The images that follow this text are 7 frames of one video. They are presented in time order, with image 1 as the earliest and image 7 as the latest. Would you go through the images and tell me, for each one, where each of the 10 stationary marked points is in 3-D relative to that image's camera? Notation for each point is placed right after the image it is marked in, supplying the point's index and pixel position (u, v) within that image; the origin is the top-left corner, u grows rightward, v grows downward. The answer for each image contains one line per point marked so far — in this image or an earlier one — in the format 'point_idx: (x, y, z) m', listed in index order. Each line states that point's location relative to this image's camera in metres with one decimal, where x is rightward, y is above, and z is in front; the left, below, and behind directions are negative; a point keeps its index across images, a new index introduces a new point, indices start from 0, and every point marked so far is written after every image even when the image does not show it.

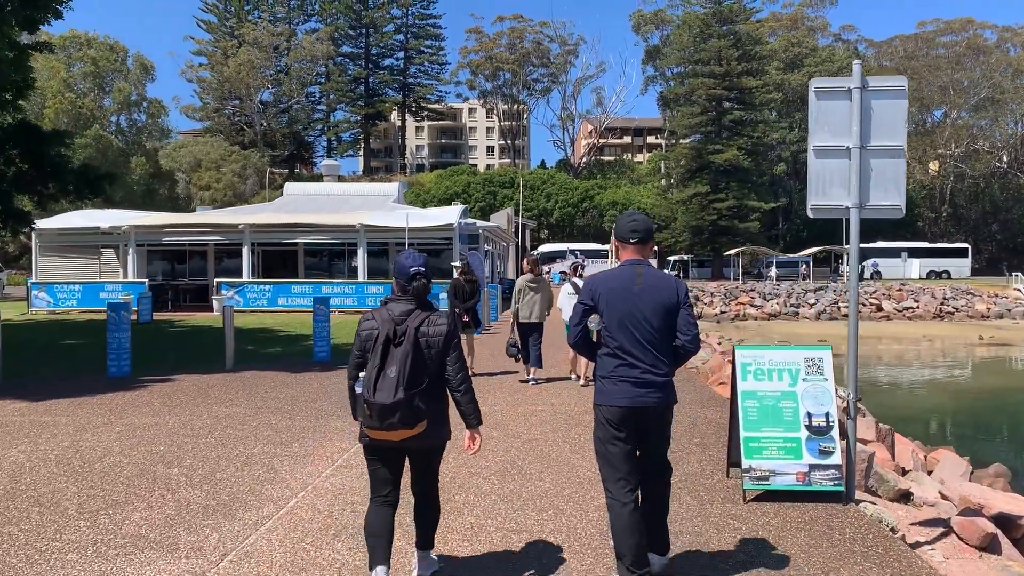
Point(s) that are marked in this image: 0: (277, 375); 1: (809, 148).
0: (-3.1, -1.1, +10.6) m
1: (+1.8, +0.9, +5.0) m
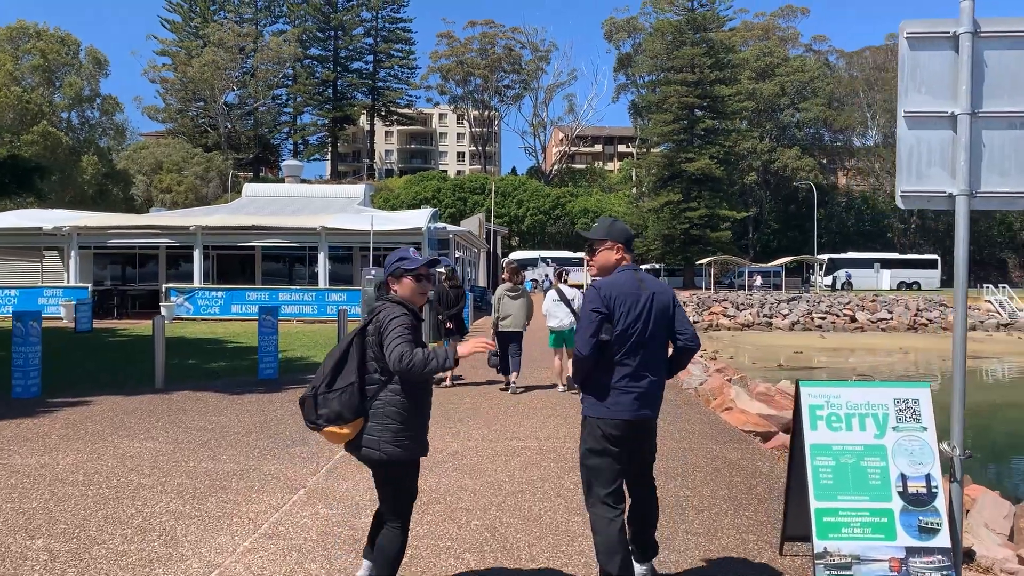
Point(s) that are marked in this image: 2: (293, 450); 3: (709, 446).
0: (-3.4, -1.2, +9.1) m
1: (+1.8, +0.8, +3.7) m
2: (-1.8, -1.3, +6.5) m
3: (+1.6, -1.3, +6.5) m
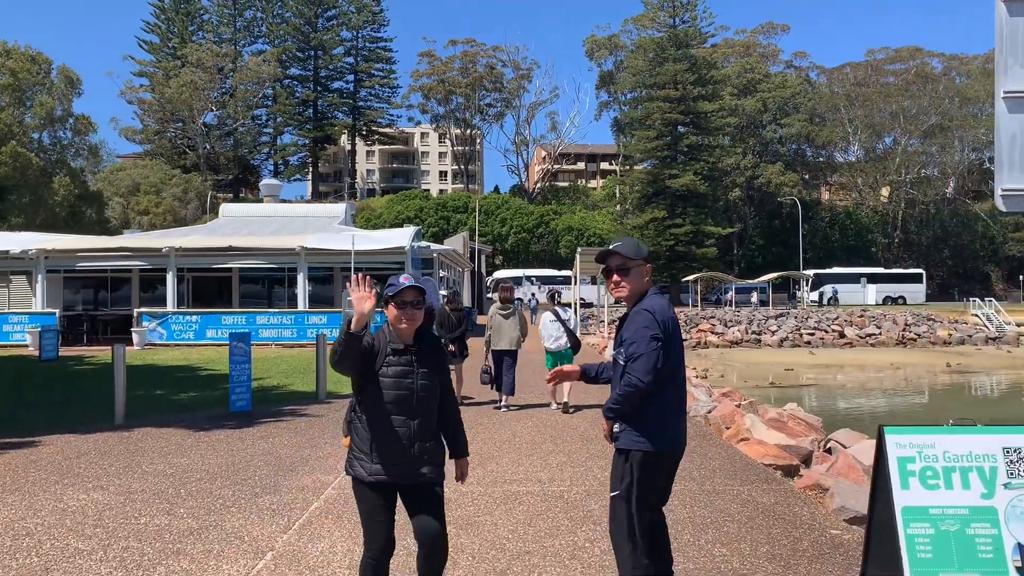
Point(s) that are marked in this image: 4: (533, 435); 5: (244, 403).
0: (-3.4, -1.5, +8.3) m
1: (+1.8, +0.7, +3.0) m
2: (-1.8, -1.5, +5.7) m
3: (+1.6, -1.4, +5.8) m
4: (+0.2, -1.5, +8.1) m
5: (-3.3, -1.4, +10.0) m
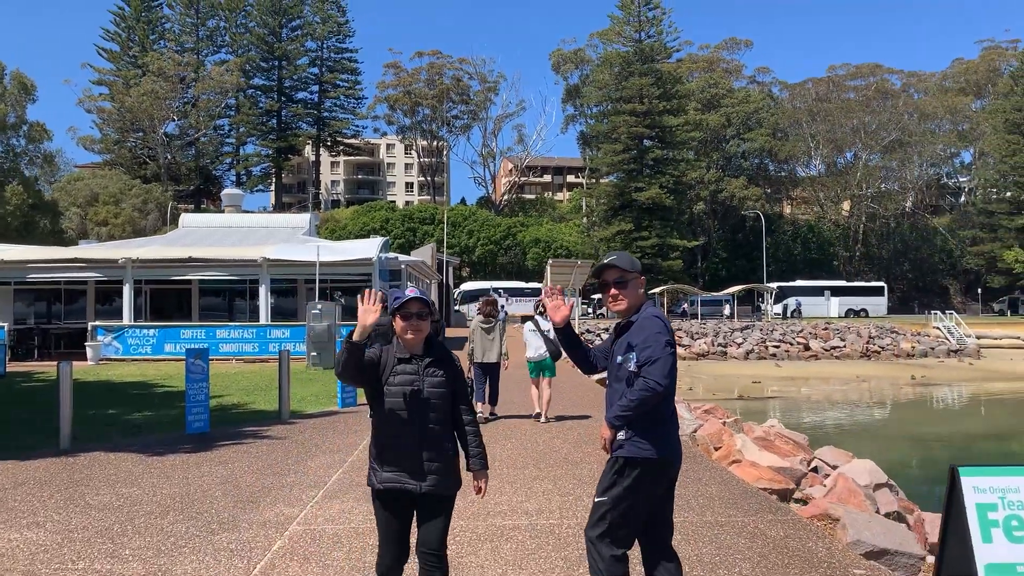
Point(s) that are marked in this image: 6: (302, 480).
0: (-3.6, -1.6, +7.6) m
1: (+1.8, +0.7, +2.6) m
2: (-1.9, -1.6, +5.1) m
3: (+1.5, -1.5, +5.3) m
4: (0.0, -1.6, +7.6) m
5: (-3.6, -1.6, +9.4) m
6: (-1.7, -1.6, +6.8) m
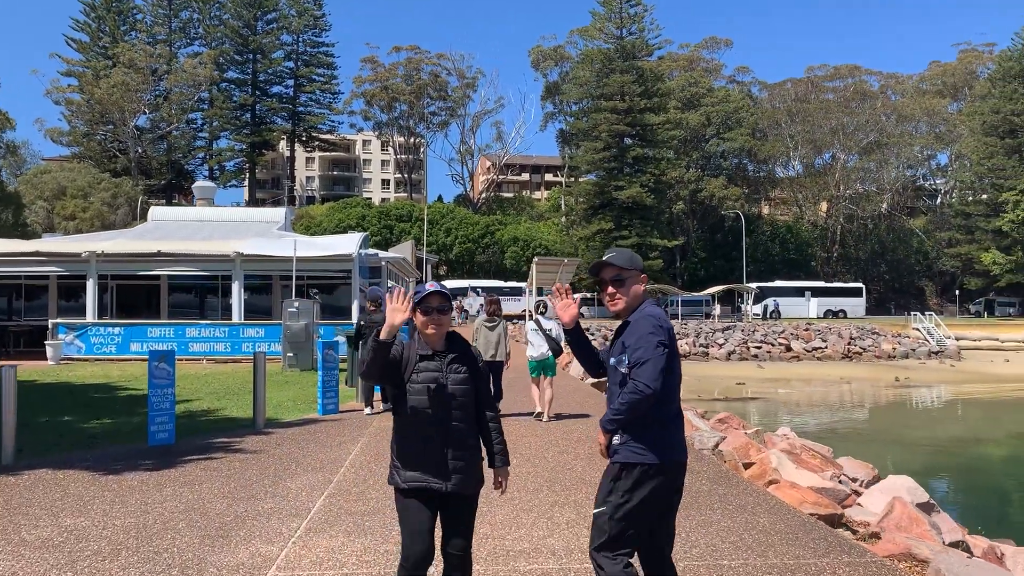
0: (-3.6, -1.6, +6.6) m
1: (+2.1, +0.7, +1.8) m
2: (-1.7, -1.6, +4.2) m
3: (+1.6, -1.5, +4.5) m
4: (+0.1, -1.6, +6.7) m
5: (-3.6, -1.5, +8.4) m
6: (-1.6, -1.6, +5.8) m
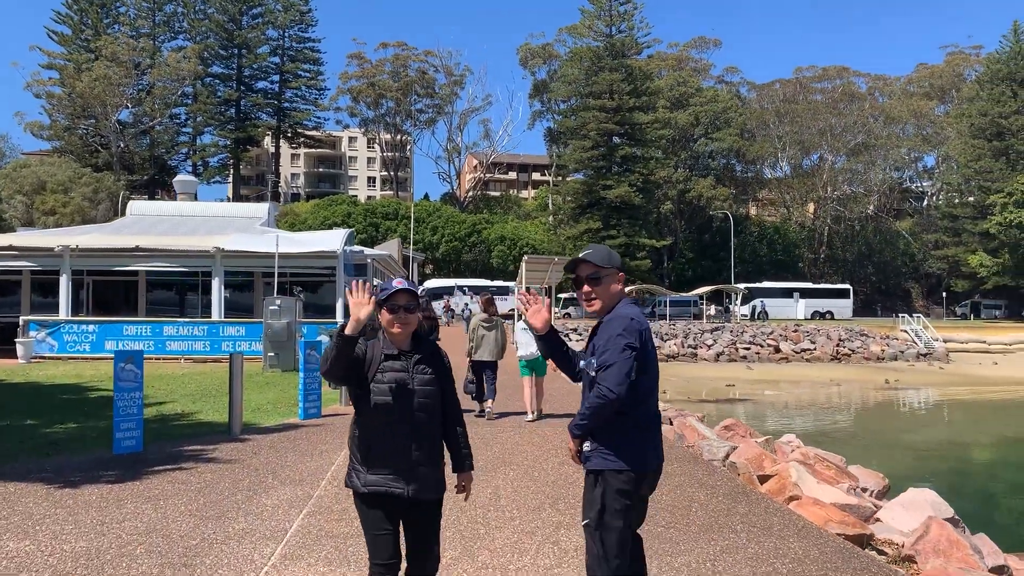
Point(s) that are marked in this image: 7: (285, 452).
0: (-3.6, -1.5, +6.0) m
1: (+2.1, +0.7, +1.2) m
2: (-1.7, -1.5, +3.6) m
3: (+1.7, -1.5, +3.9) m
4: (+0.1, -1.5, +6.1) m
5: (-3.6, -1.5, +7.7) m
6: (-1.6, -1.5, +5.2) m
7: (-2.2, -1.6, +7.8) m
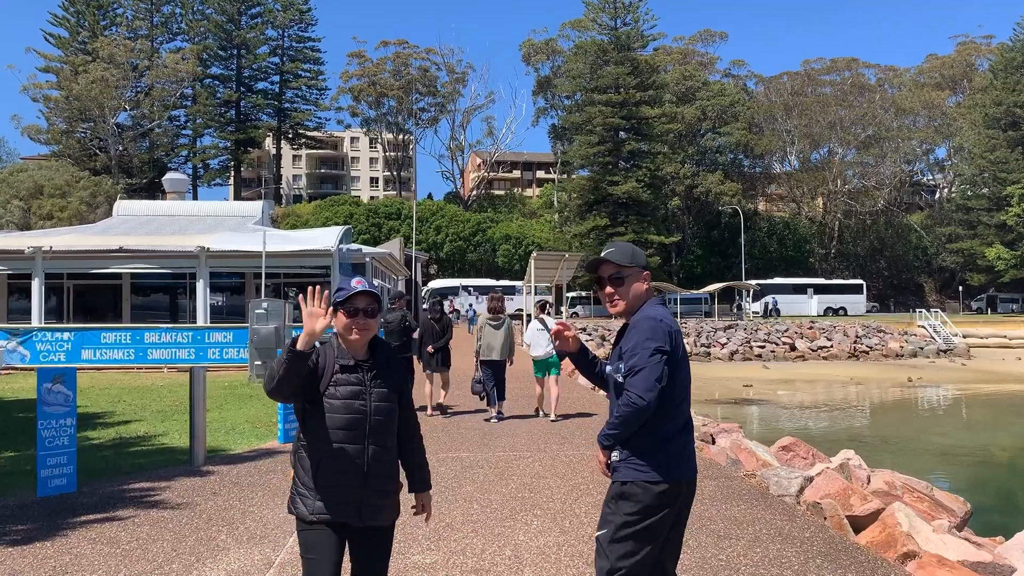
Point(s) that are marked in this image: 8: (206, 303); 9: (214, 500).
0: (-3.4, -1.5, +4.5) m
1: (+2.2, +0.7, -0.3) m
2: (-1.5, -1.5, +2.1) m
3: (+1.8, -1.4, +2.4) m
4: (+0.2, -1.5, +4.6) m
5: (-3.4, -1.5, +6.3) m
6: (-1.5, -1.5, +3.7) m
7: (-2.0, -1.6, +6.3) m
8: (-7.2, -0.3, +19.4) m
9: (-2.2, -1.6, +6.0) m
